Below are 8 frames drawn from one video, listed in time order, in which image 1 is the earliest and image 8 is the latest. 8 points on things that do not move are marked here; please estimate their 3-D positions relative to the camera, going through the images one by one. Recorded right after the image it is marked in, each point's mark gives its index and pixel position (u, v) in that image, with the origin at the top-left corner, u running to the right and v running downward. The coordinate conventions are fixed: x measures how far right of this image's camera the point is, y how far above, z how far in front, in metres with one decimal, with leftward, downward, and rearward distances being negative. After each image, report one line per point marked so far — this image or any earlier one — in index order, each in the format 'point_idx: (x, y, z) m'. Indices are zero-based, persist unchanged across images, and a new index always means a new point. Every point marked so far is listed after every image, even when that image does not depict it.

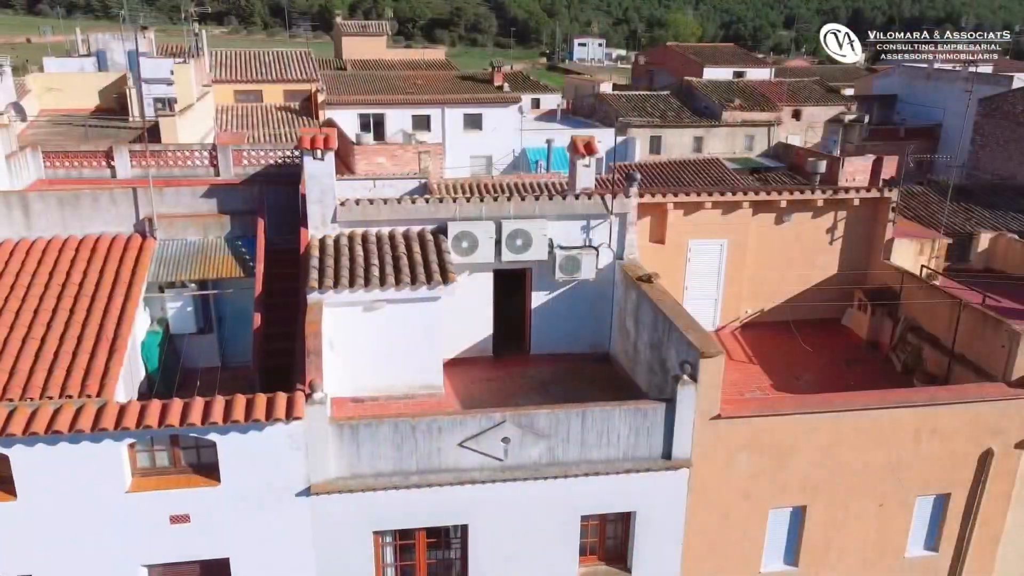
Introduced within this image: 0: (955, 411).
0: (+4.8, -1.3, +8.8) m
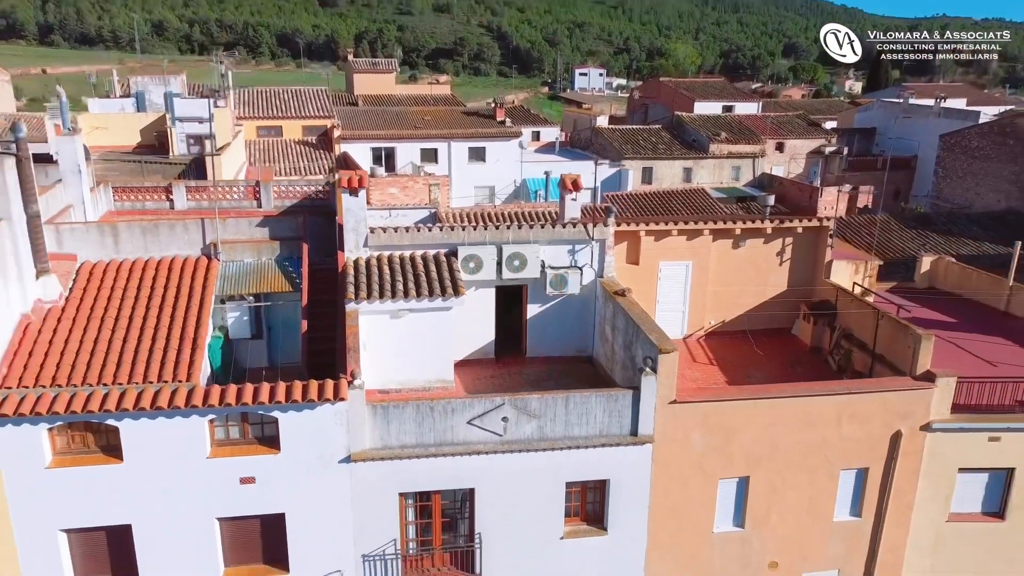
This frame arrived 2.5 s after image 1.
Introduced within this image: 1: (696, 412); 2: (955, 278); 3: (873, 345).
0: (+4.8, -1.5, +10.8) m
1: (+2.4, -1.6, +10.6) m
2: (+9.2, +0.2, +16.7) m
3: (+5.5, -0.9, +12.2) m
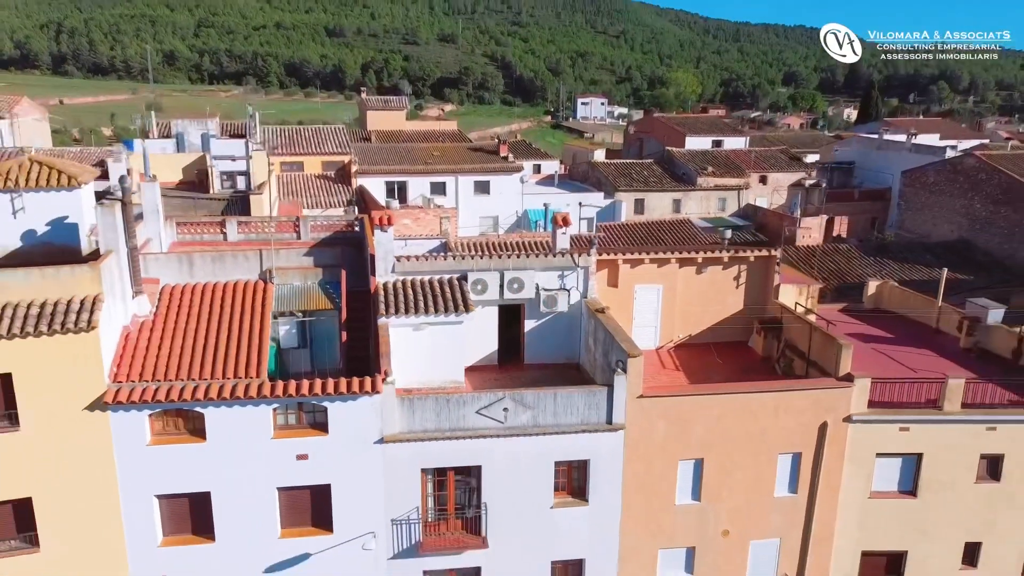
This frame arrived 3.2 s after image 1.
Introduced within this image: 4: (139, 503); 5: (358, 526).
0: (+4.8, -1.8, +13.5) m
1: (+2.4, -1.9, +13.2) m
2: (+9.2, -0.2, +19.4) m
3: (+5.5, -1.2, +14.9) m
4: (-5.8, -3.3, +12.5) m
5: (-2.5, -3.9, +13.1) m
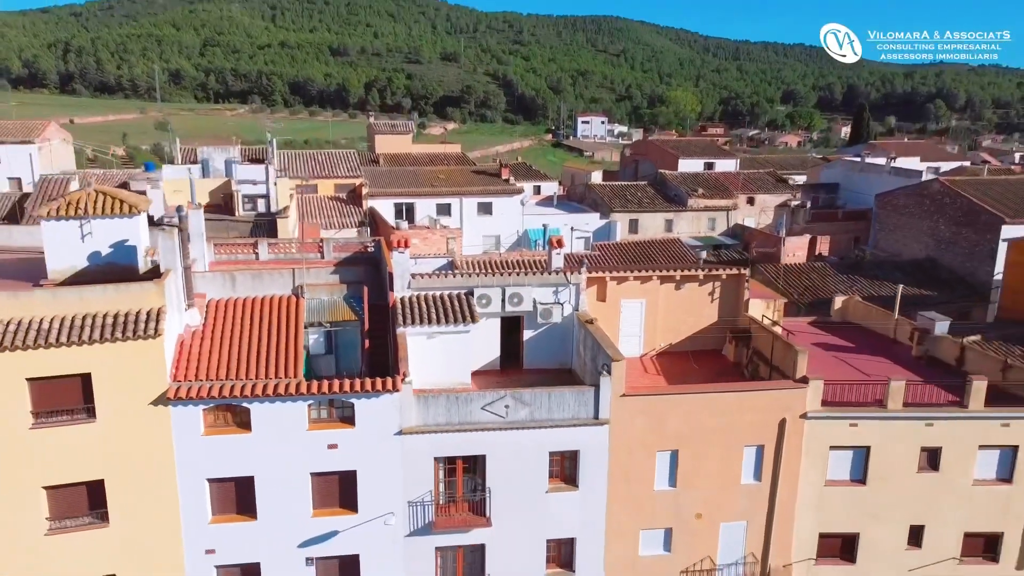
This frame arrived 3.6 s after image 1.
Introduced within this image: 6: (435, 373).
0: (+4.8, -2.1, +15.6) m
1: (+2.4, -2.2, +15.3) m
2: (+9.3, -0.6, +21.5) m
3: (+5.5, -1.5, +17.0) m
4: (-5.8, -3.5, +14.5) m
5: (-2.5, -4.1, +15.2) m
6: (-1.6, -1.7, +16.5) m
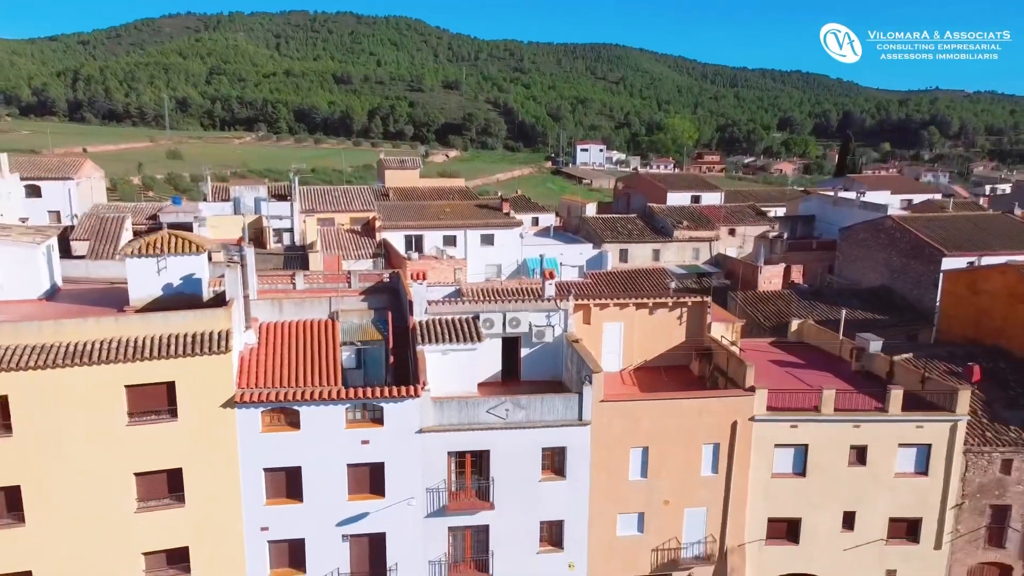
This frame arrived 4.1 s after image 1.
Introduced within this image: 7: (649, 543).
0: (+4.8, -2.6, +19.0) m
1: (+2.4, -2.8, +18.7) m
2: (+9.2, -1.4, +25.0) m
3: (+5.5, -2.1, +20.4) m
4: (-5.8, -4.1, +17.9) m
5: (-2.5, -4.7, +18.5) m
6: (-1.6, -2.4, +19.9) m
7: (+3.4, -6.2, +19.8) m
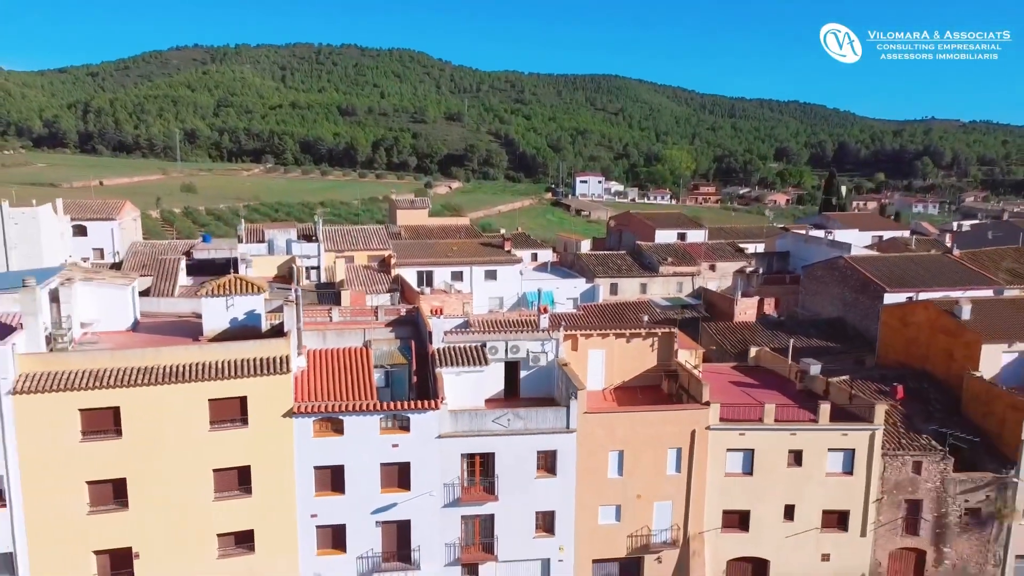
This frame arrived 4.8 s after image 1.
0: (+4.8, -3.6, +23.5) m
1: (+2.4, -3.7, +23.2) m
2: (+9.3, -2.6, +29.5) m
3: (+5.5, -3.2, +24.9) m
4: (-5.8, -5.1, +22.4) m
5: (-2.5, -5.7, +22.9) m
6: (-1.5, -3.4, +24.4) m
7: (+3.4, -7.2, +24.1) m
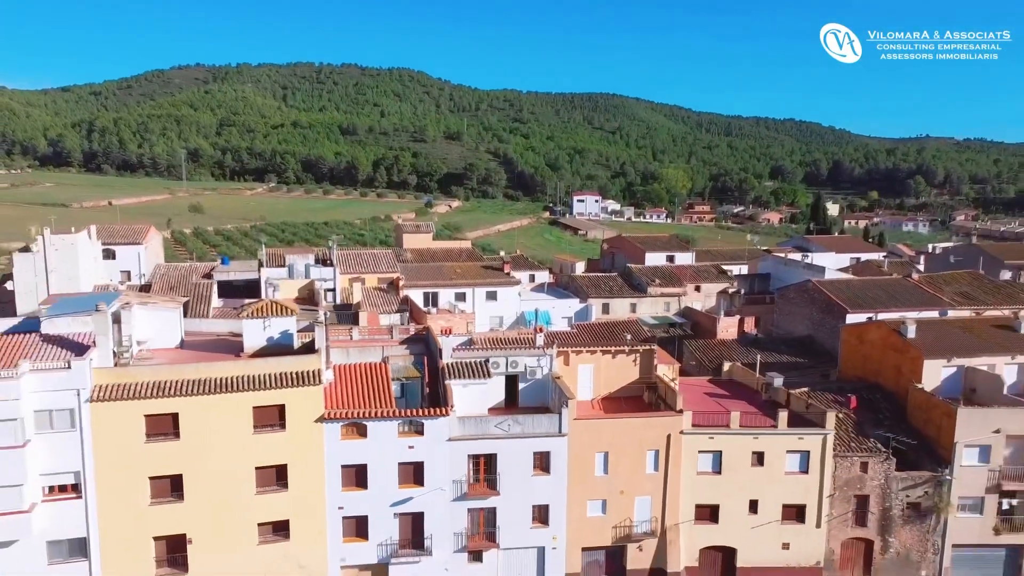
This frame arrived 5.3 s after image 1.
0: (+4.8, -4.4, +27.1) m
1: (+2.4, -4.5, +26.8) m
2: (+9.3, -3.5, +33.1) m
3: (+5.5, -4.0, +28.6) m
4: (-5.8, -5.8, +26.0) m
5: (-2.5, -6.4, +26.5) m
6: (-1.6, -4.2, +28.0) m
7: (+3.4, -8.0, +27.7) m
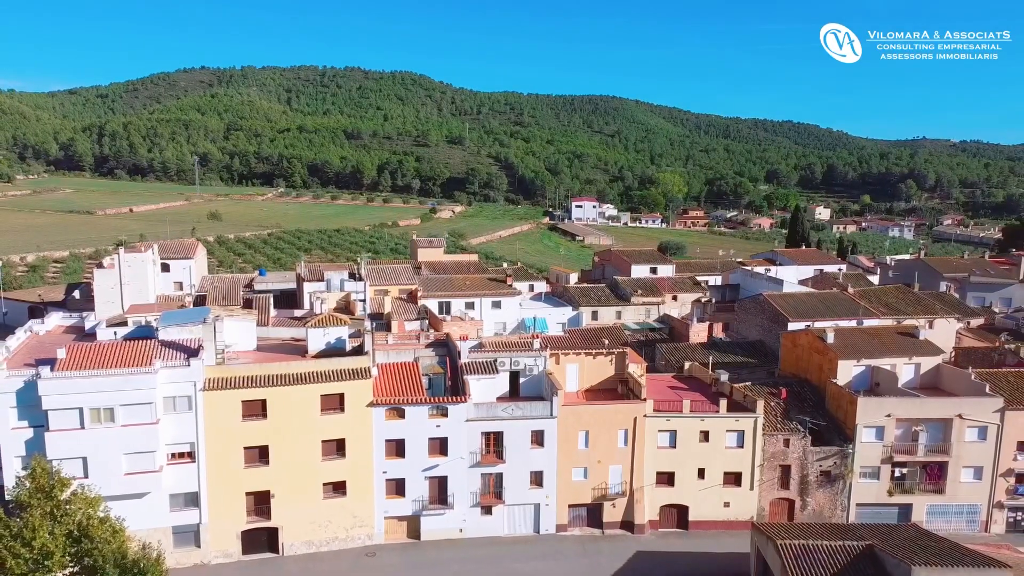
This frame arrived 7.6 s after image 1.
0: (+4.9, -5.1, +35.3) m
1: (+2.5, -5.2, +35.1) m
2: (+9.4, -4.2, +41.4) m
3: (+5.6, -4.7, +36.8) m
4: (-5.6, -6.5, +34.2) m
5: (-2.4, -7.2, +34.8) m
6: (-1.4, -4.9, +36.3) m
7: (+3.5, -8.8, +36.0) m
